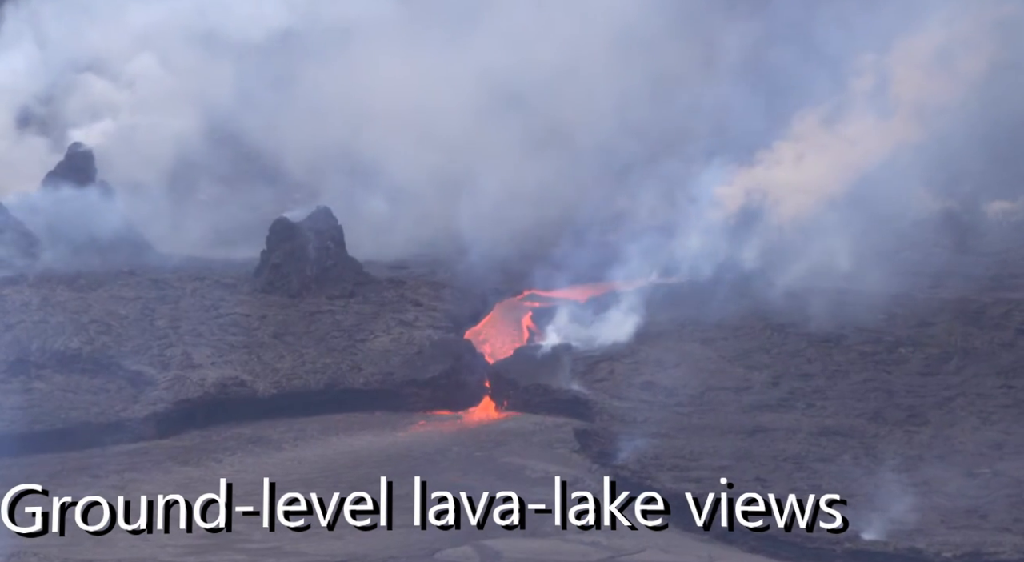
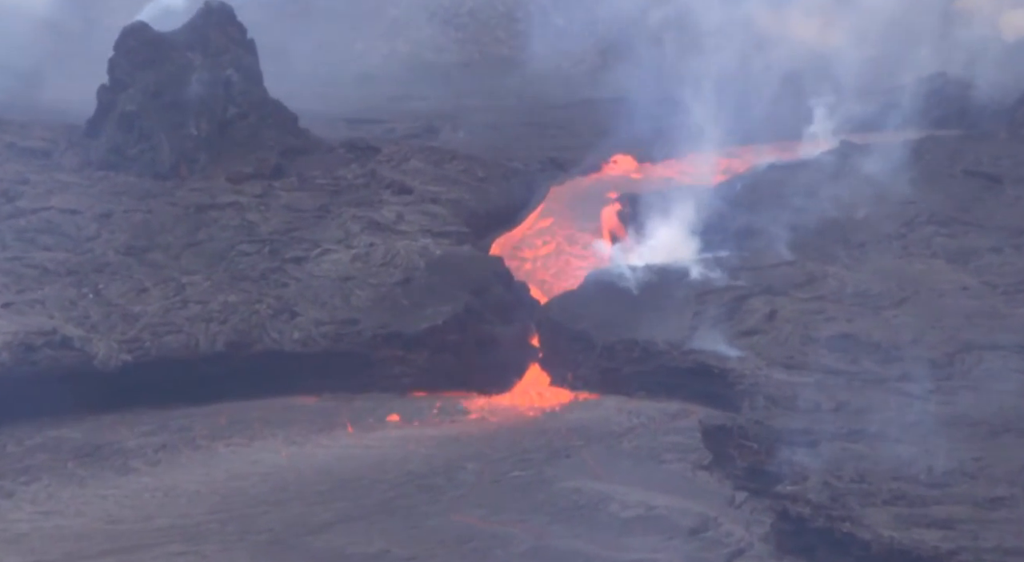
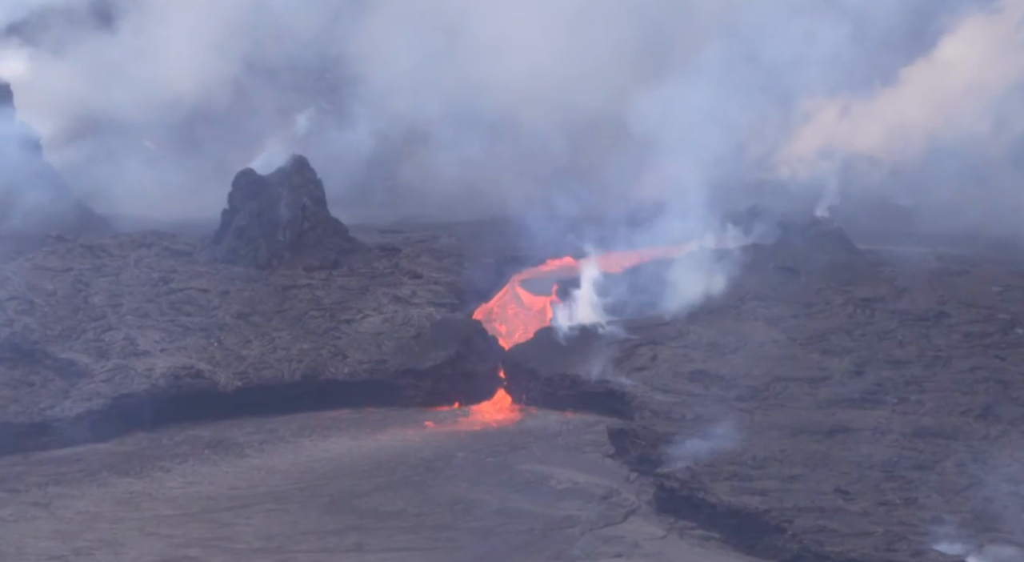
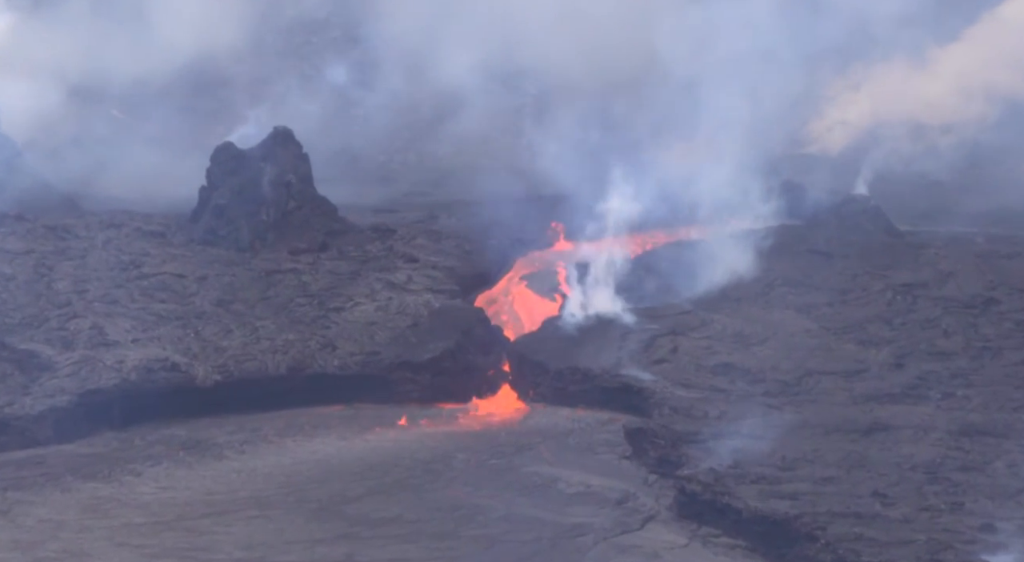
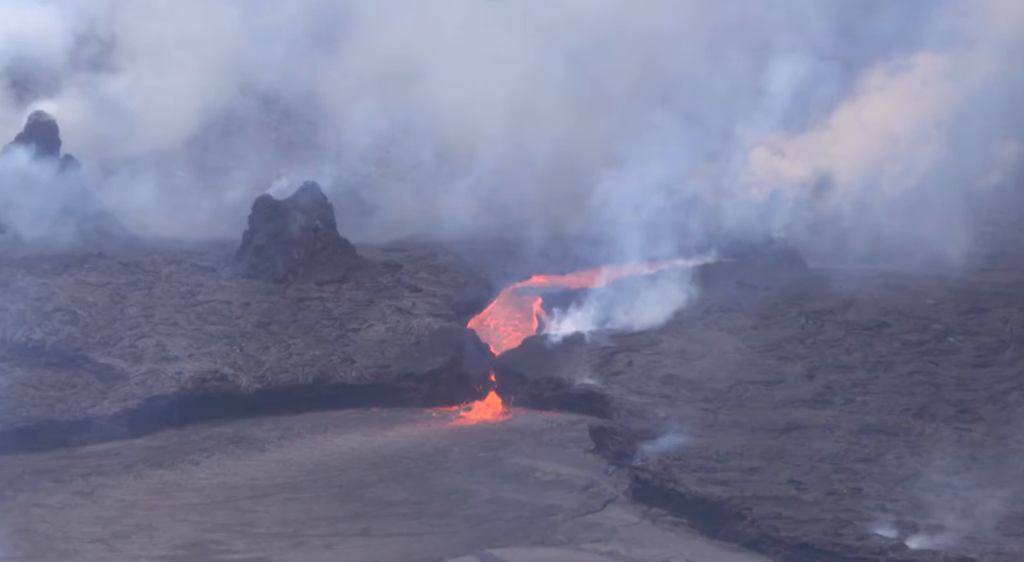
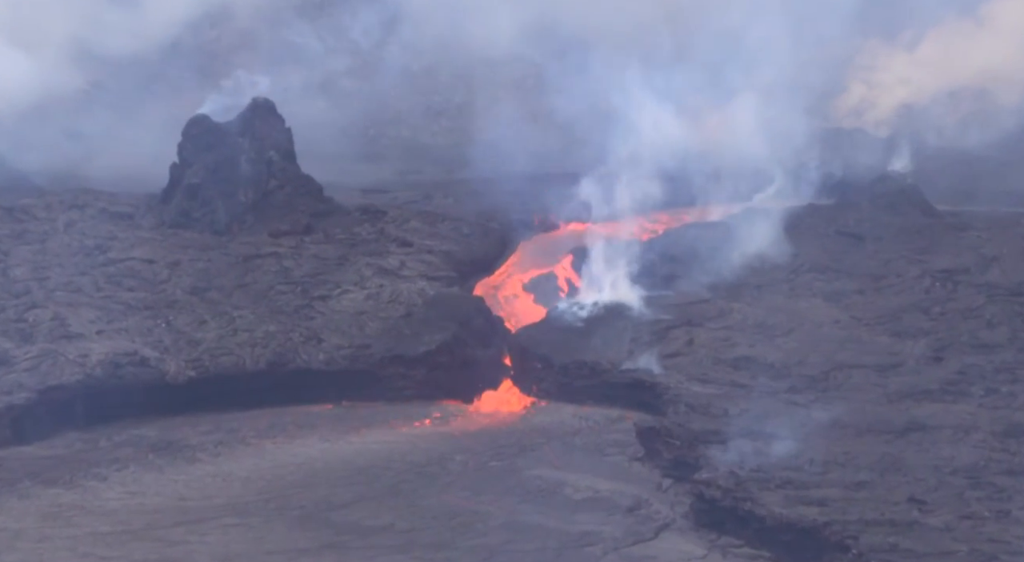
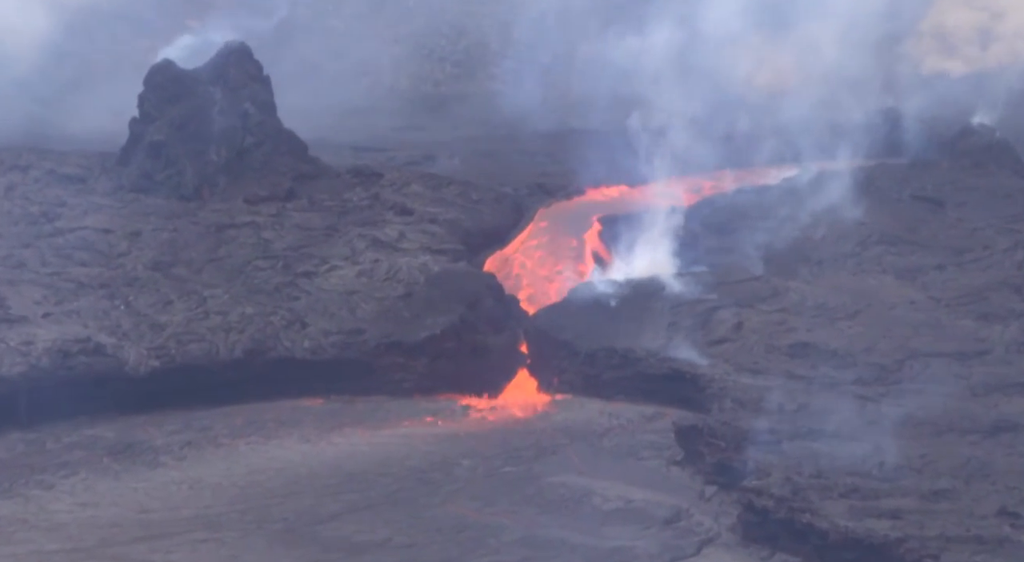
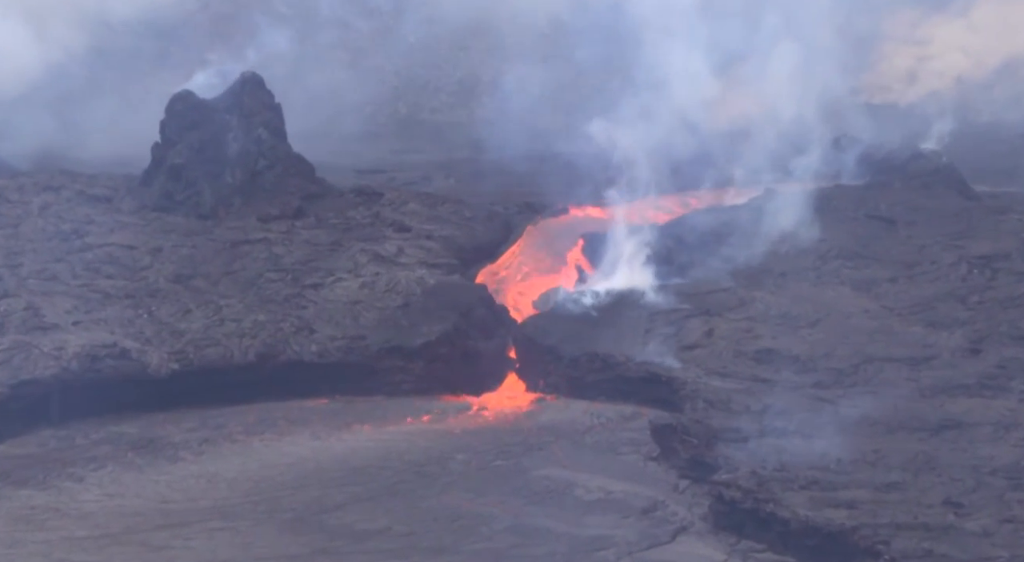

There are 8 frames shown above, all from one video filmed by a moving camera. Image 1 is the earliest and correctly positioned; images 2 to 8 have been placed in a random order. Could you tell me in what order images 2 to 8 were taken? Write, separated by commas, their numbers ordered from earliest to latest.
5, 3, 4, 6, 8, 7, 2
